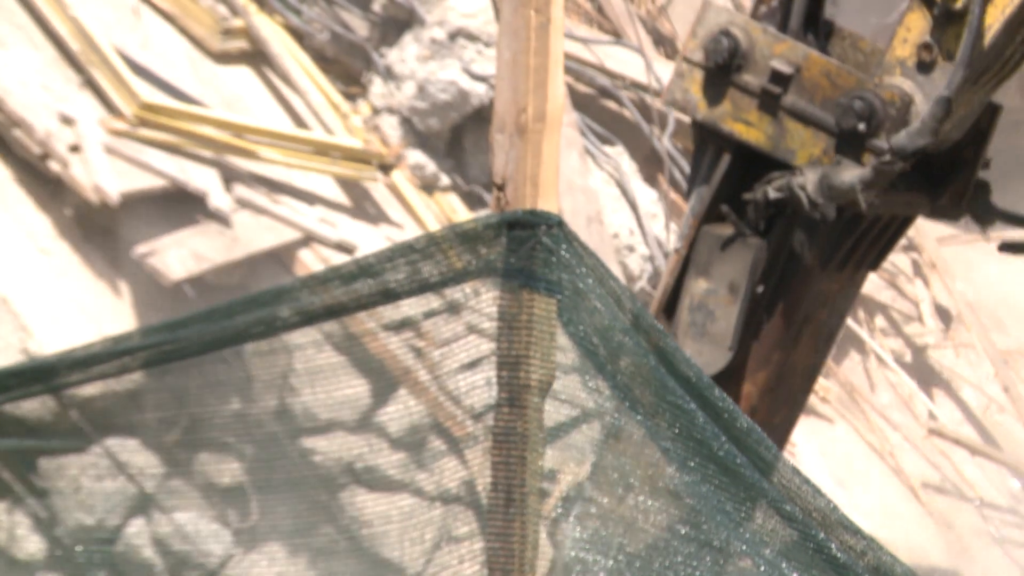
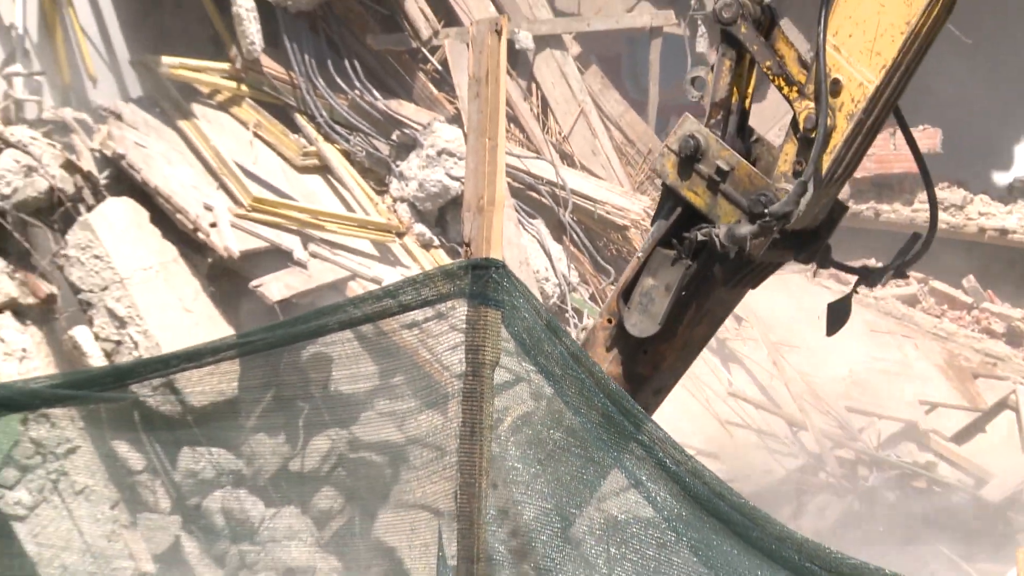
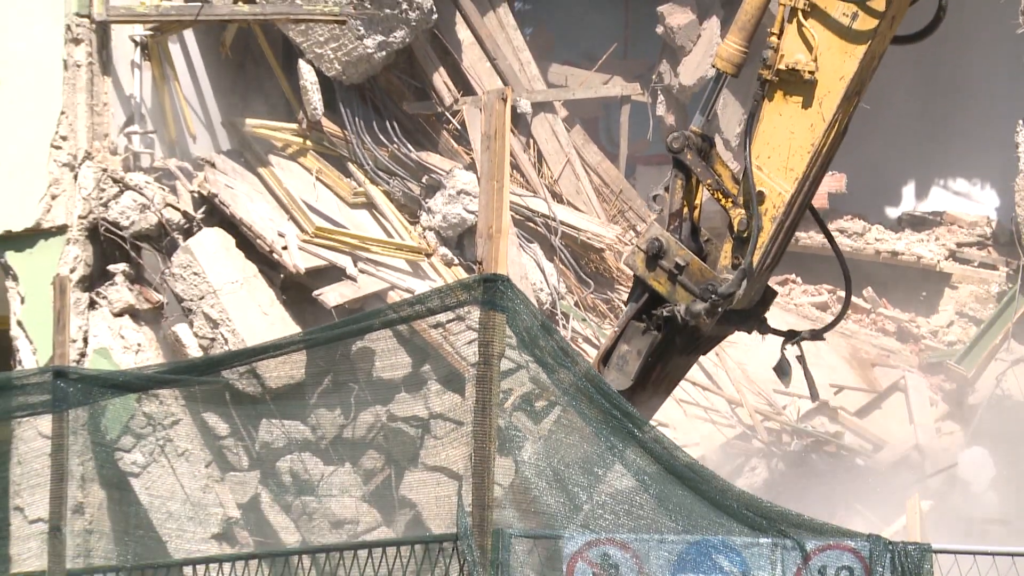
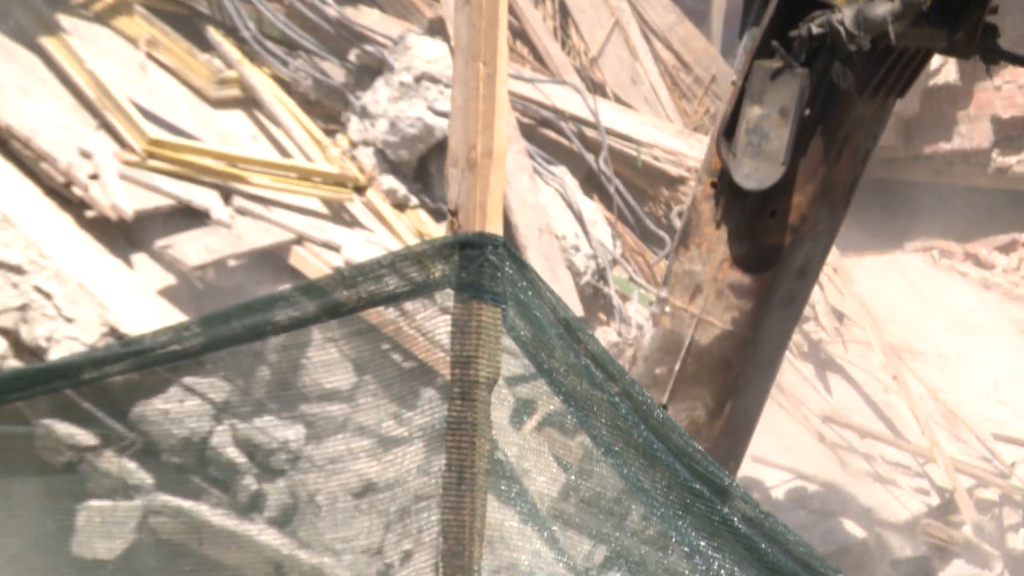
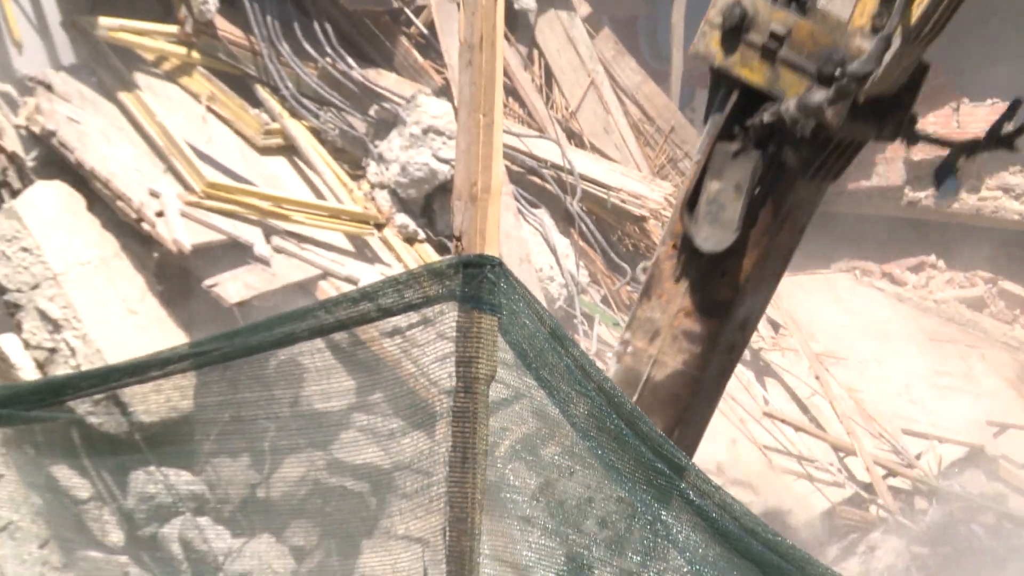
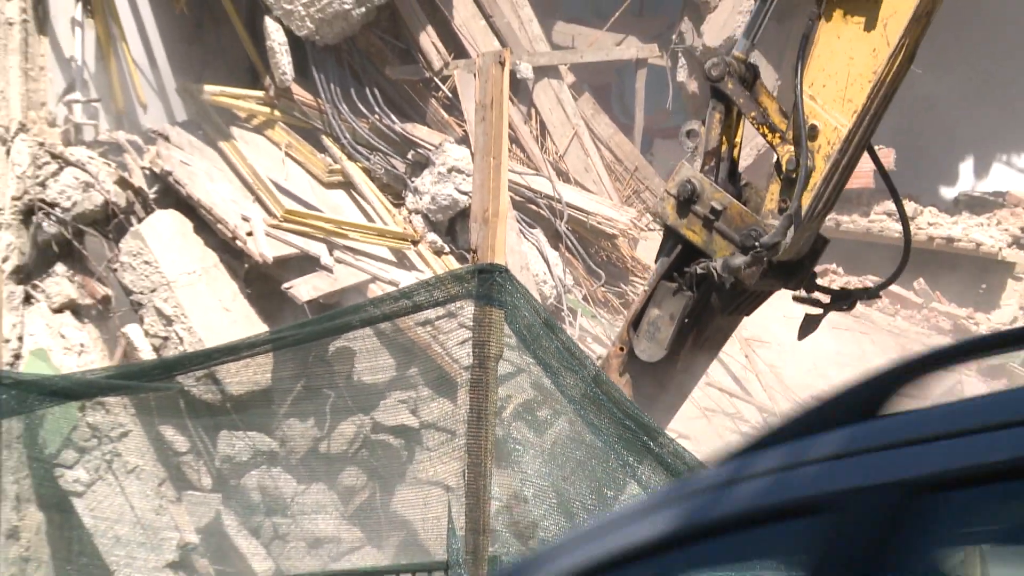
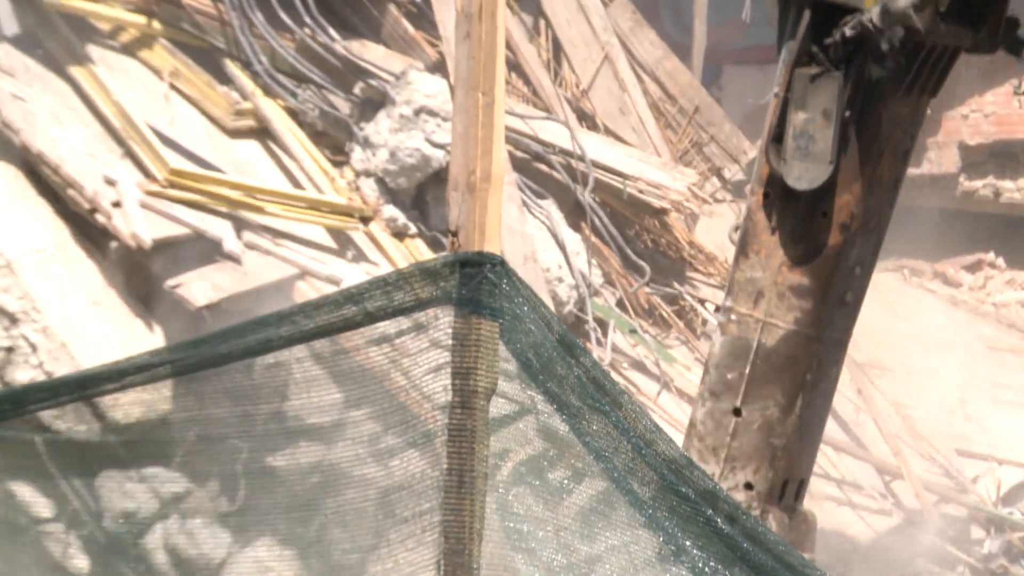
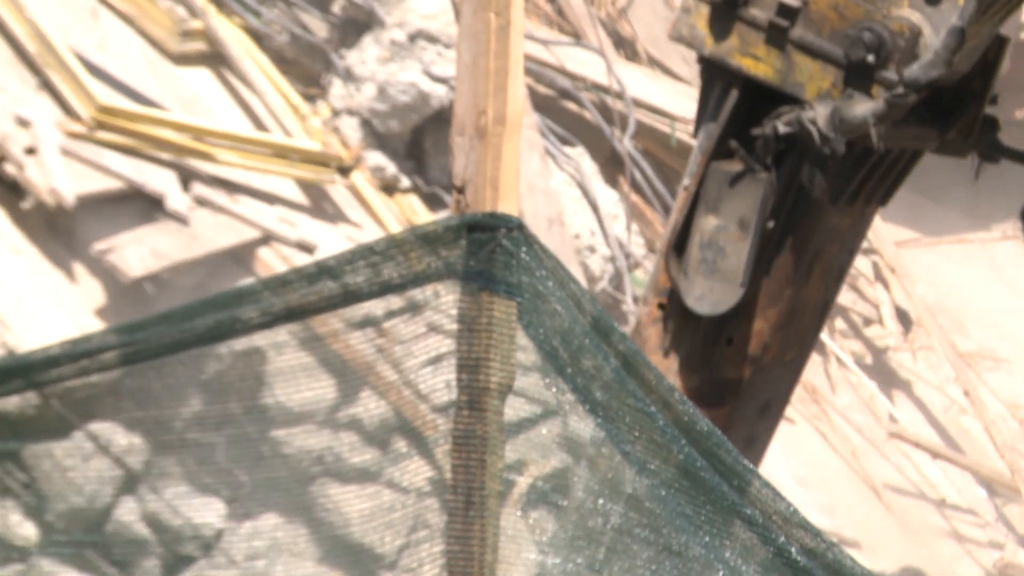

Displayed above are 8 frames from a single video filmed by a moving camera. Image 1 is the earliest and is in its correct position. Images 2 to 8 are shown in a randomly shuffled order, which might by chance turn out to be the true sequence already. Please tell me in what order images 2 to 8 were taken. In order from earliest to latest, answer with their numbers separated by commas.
8, 4, 7, 5, 2, 6, 3
